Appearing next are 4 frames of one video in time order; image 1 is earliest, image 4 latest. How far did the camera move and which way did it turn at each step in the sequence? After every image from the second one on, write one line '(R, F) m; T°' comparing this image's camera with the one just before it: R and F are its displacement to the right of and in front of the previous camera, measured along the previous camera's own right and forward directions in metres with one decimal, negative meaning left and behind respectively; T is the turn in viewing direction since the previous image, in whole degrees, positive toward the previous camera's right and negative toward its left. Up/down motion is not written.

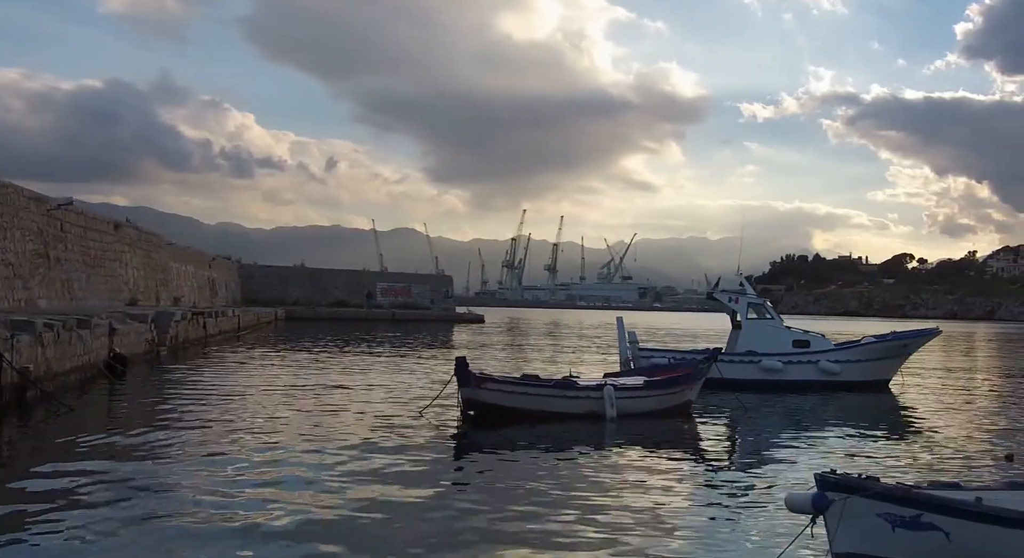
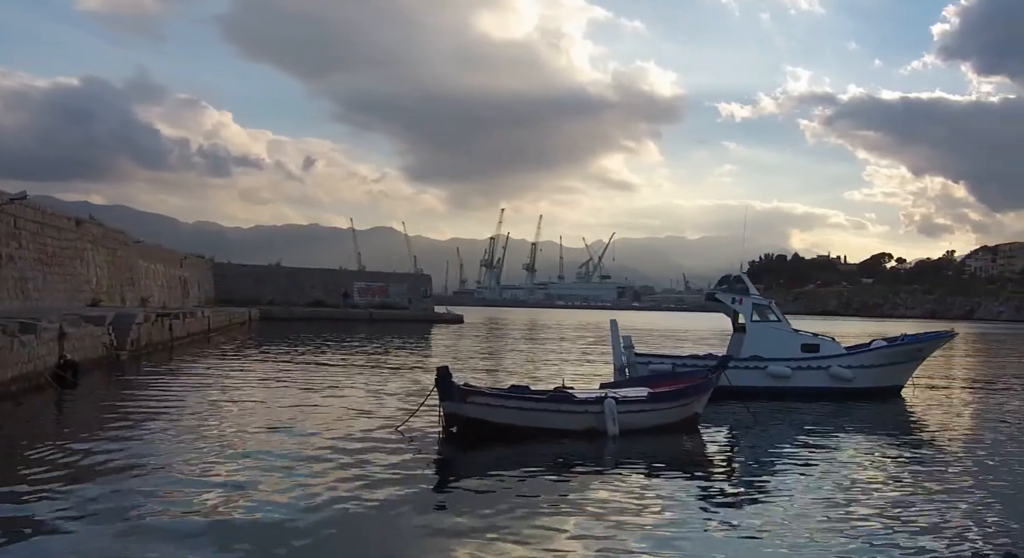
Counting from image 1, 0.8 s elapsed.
(-0.2, +1.9) m; +1°
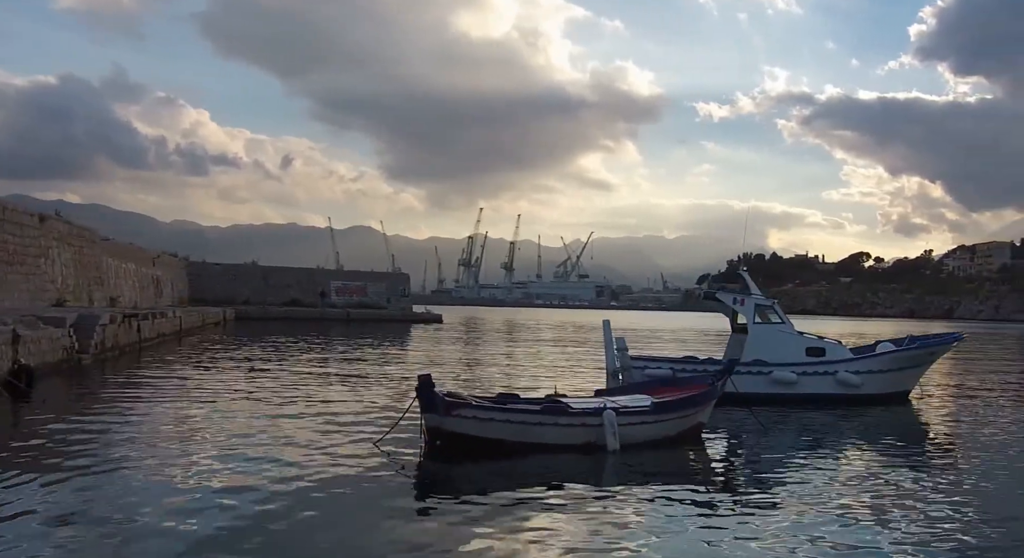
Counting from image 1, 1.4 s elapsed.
(-0.2, +1.4) m; +1°
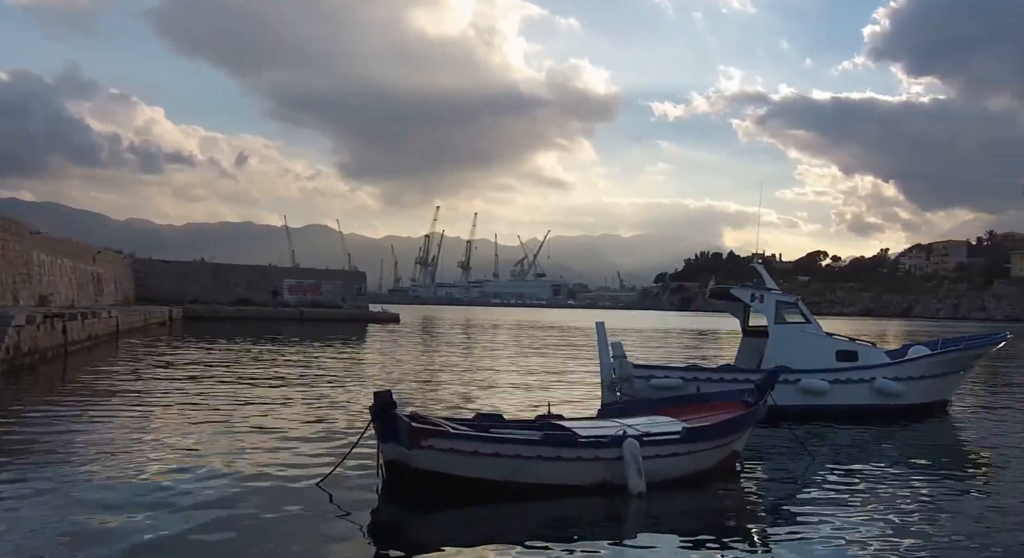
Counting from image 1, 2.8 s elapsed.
(-0.4, +3.3) m; +3°
